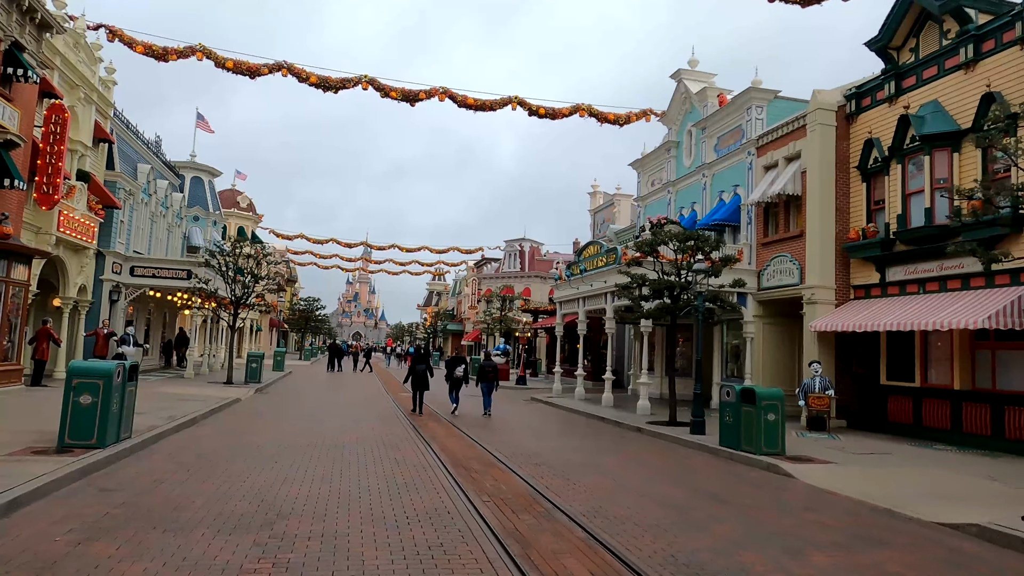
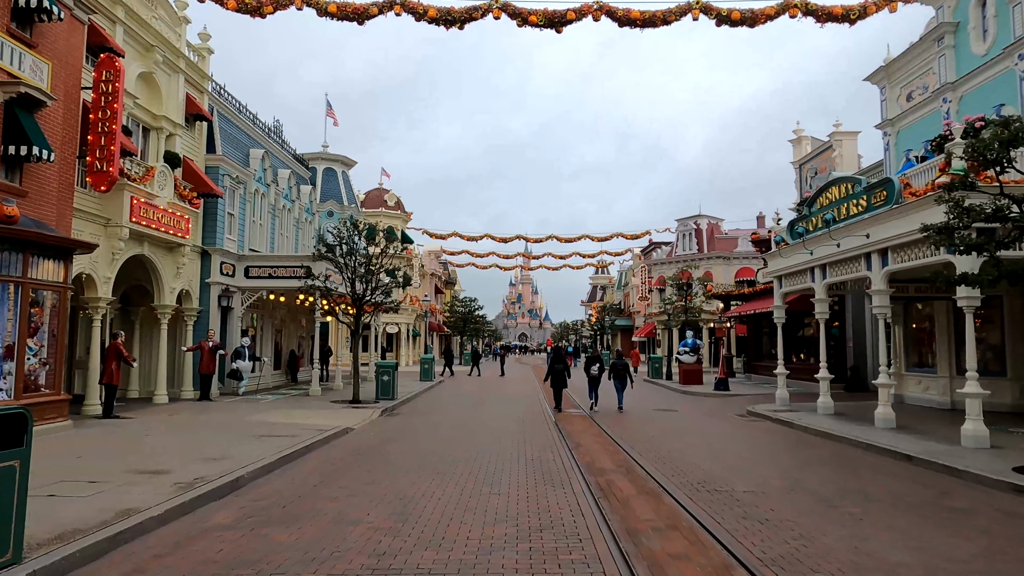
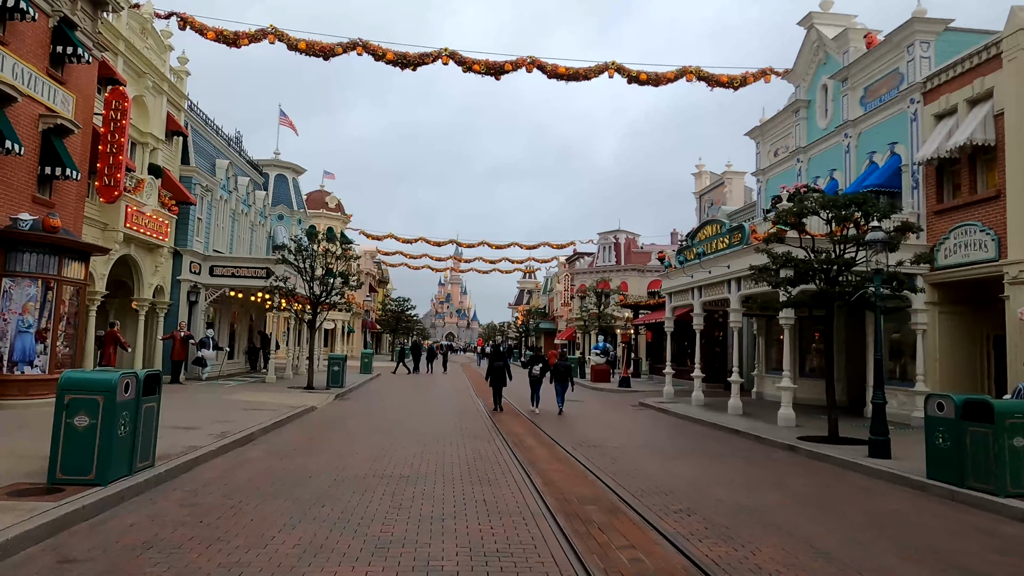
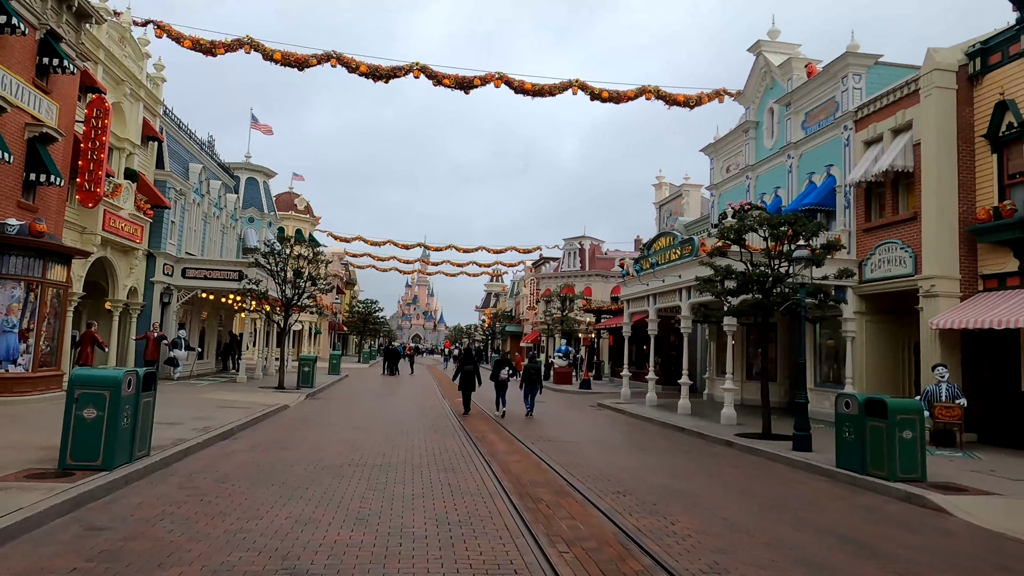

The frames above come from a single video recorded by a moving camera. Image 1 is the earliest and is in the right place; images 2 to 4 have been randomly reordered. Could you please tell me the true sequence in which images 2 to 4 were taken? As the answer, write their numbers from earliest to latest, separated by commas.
4, 3, 2
